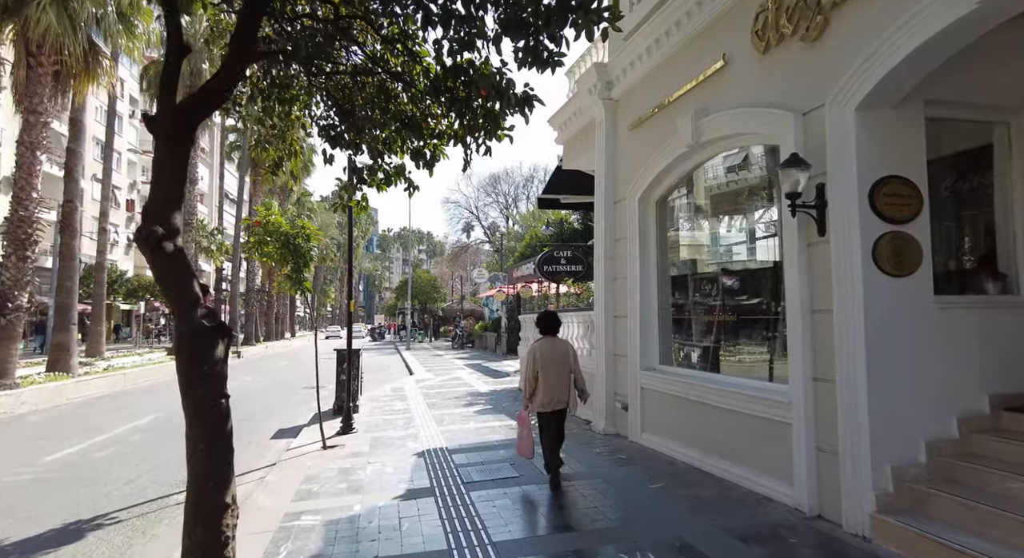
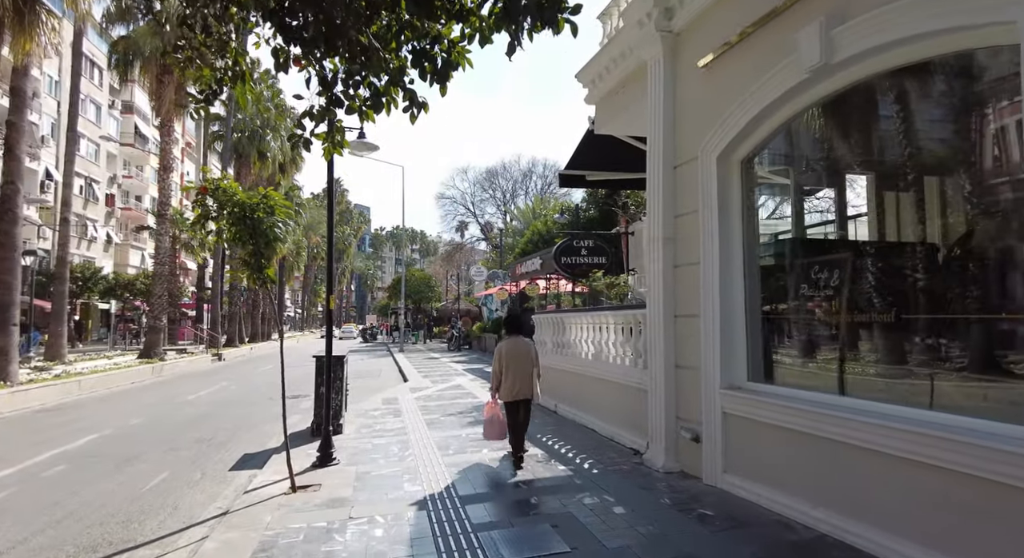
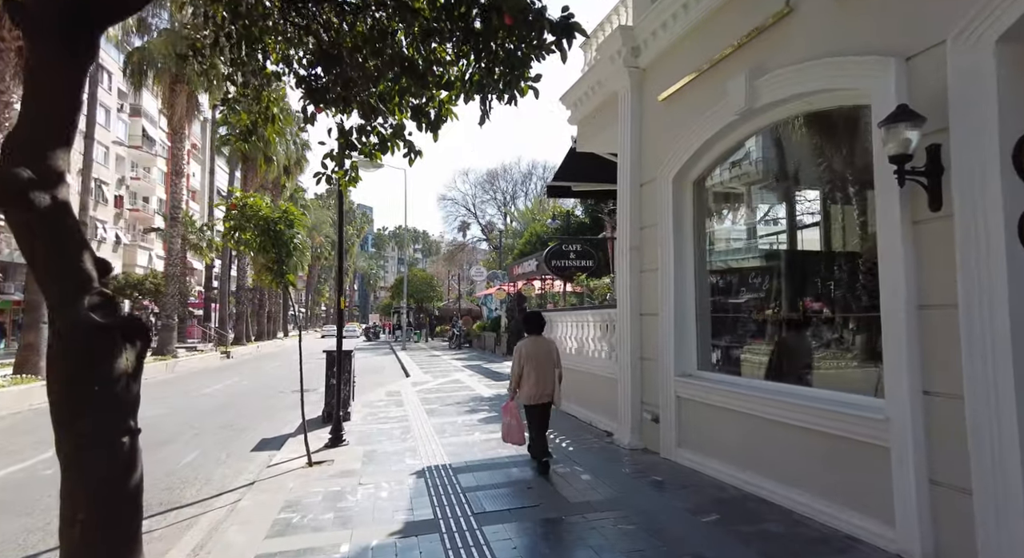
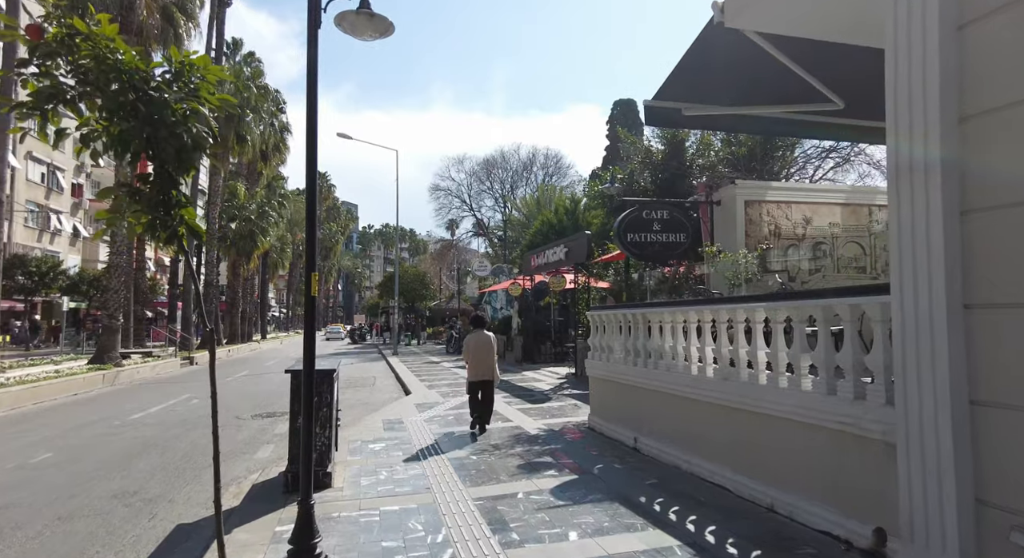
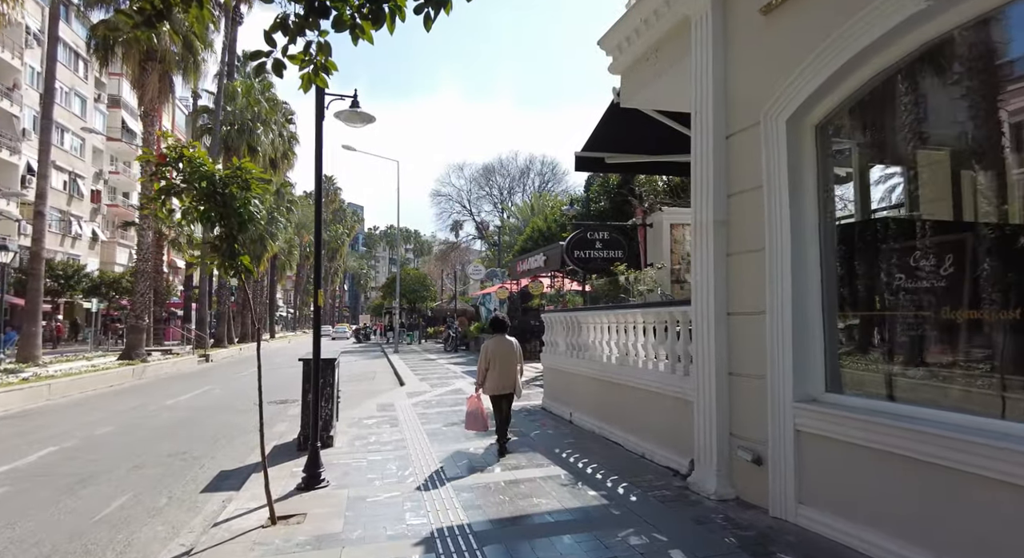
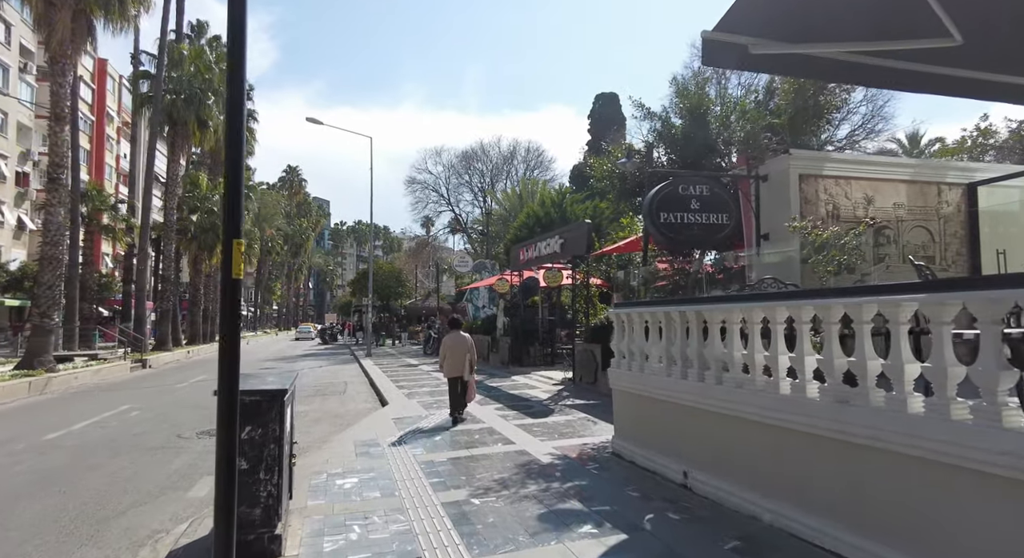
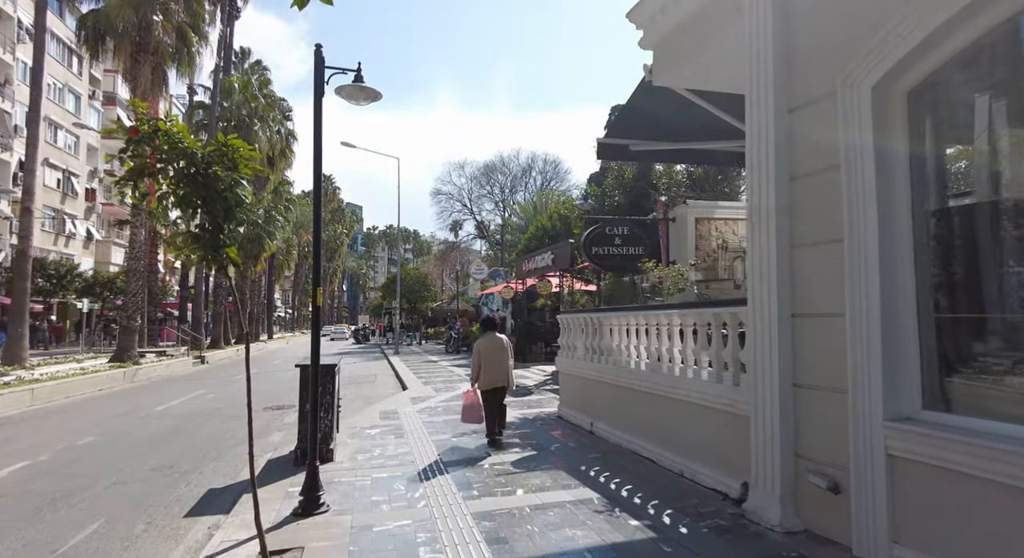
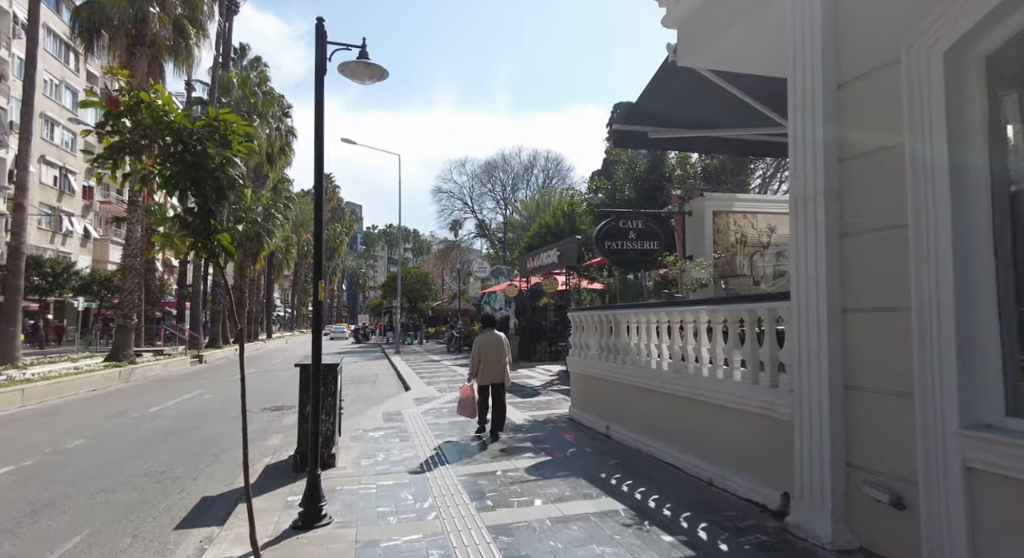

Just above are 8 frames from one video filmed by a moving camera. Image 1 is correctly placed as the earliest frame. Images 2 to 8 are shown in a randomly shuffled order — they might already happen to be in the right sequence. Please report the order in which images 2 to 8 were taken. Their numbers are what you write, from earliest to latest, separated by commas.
3, 2, 5, 7, 8, 4, 6
